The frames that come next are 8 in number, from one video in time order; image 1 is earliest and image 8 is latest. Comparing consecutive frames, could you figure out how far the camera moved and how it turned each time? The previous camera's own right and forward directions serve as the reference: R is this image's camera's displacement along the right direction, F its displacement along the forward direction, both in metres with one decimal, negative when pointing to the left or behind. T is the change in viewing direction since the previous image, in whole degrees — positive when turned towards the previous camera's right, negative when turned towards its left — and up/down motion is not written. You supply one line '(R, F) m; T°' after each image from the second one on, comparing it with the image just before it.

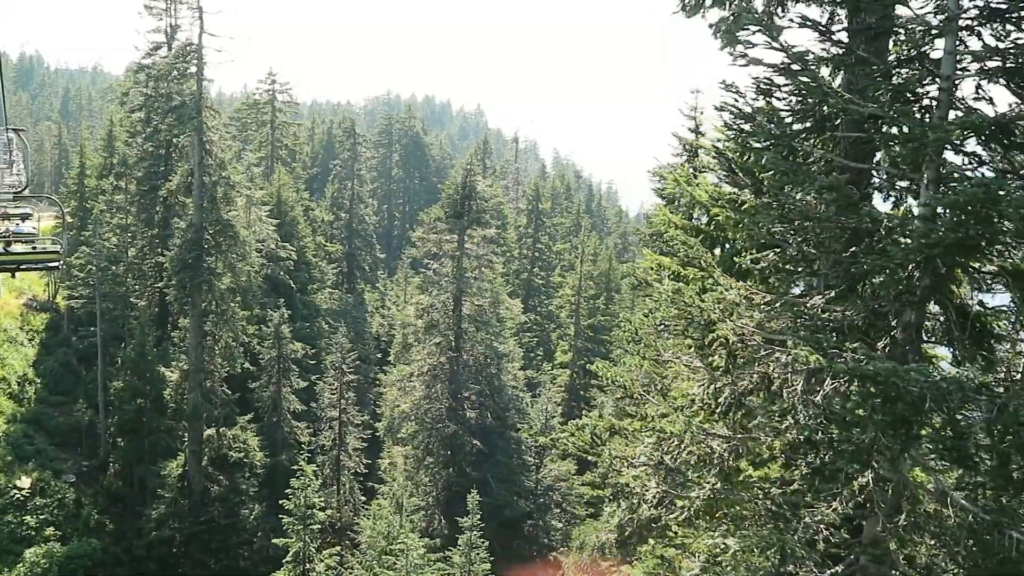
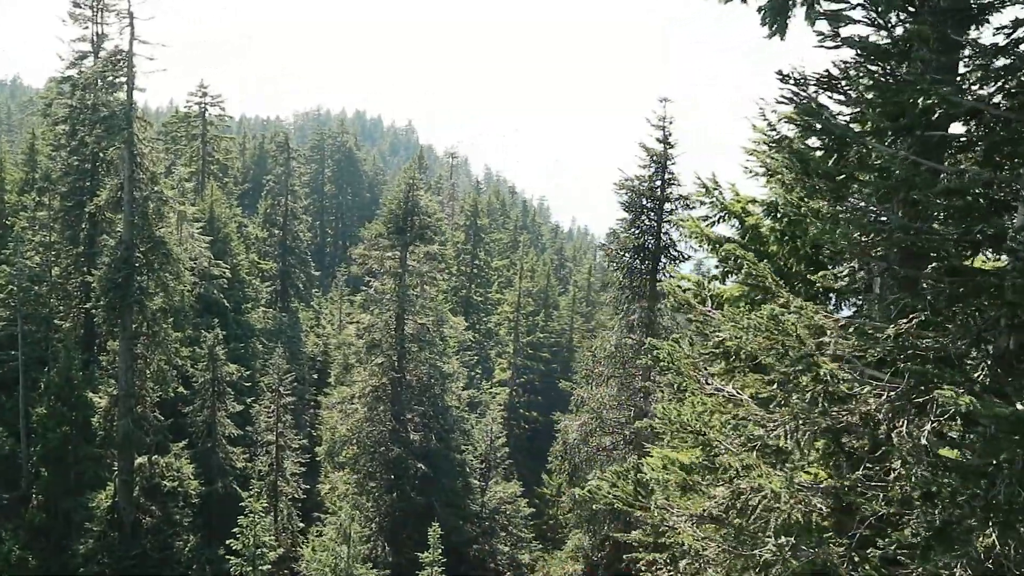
(-0.4, -0.1) m; +6°
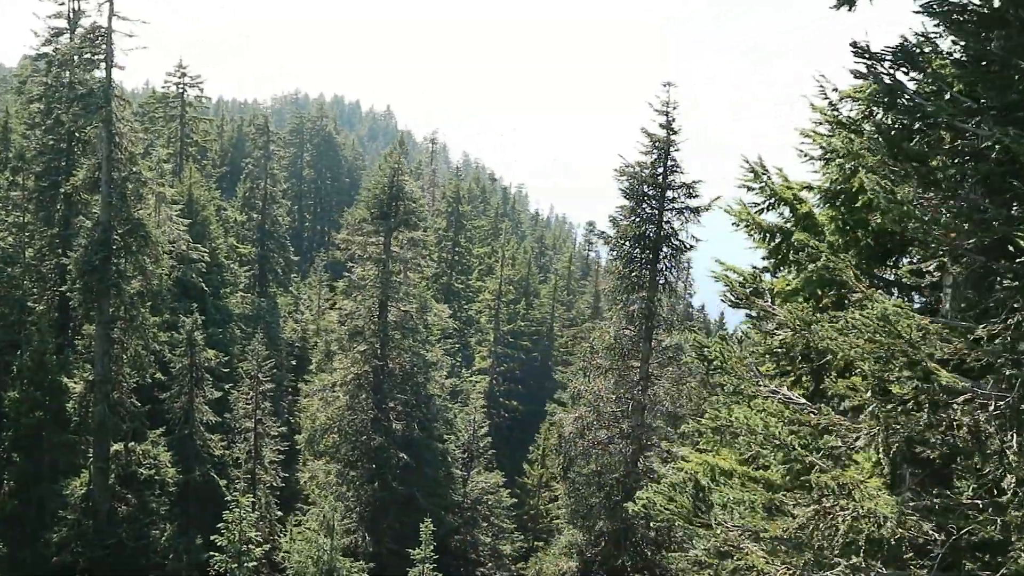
(-0.3, +0.1) m; +2°
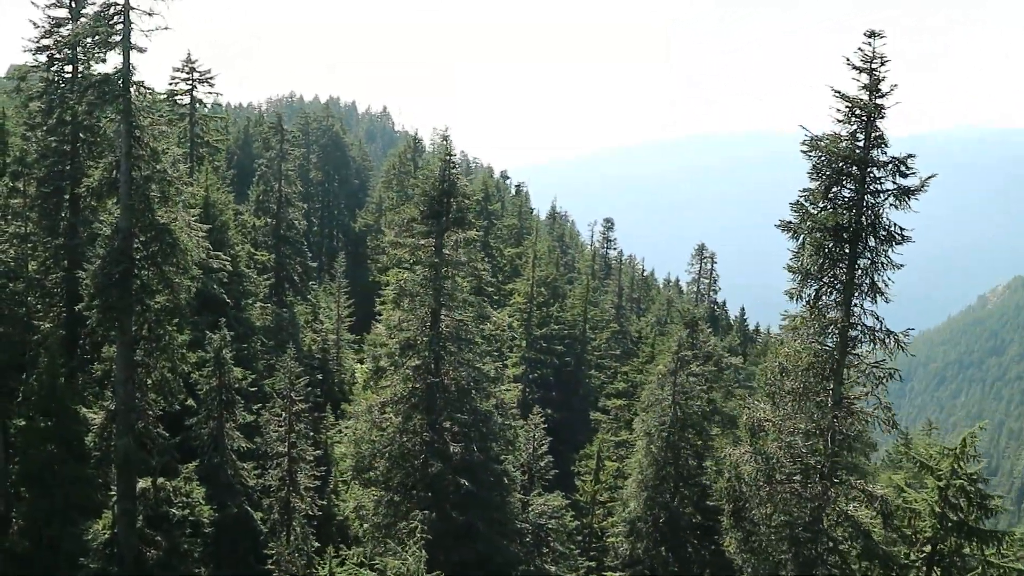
(-2.1, +2.1) m; +1°
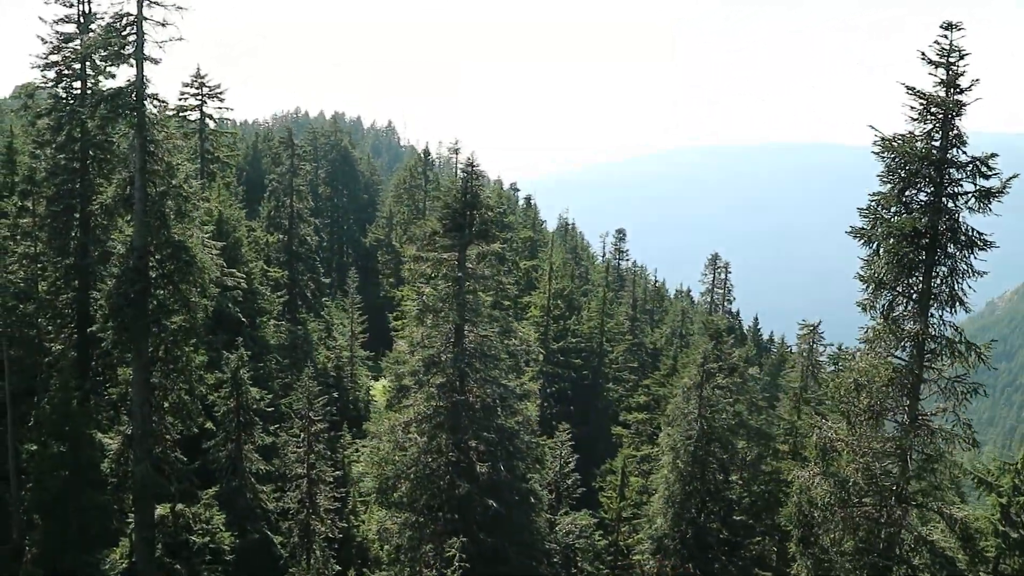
(-0.6, +0.5) m; 0°
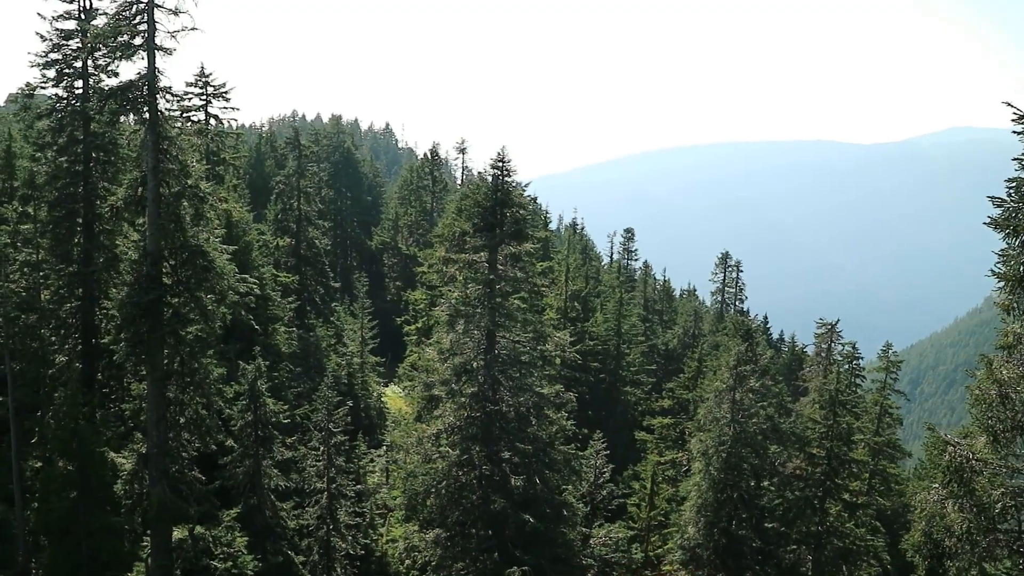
(-1.0, +1.0) m; 0°
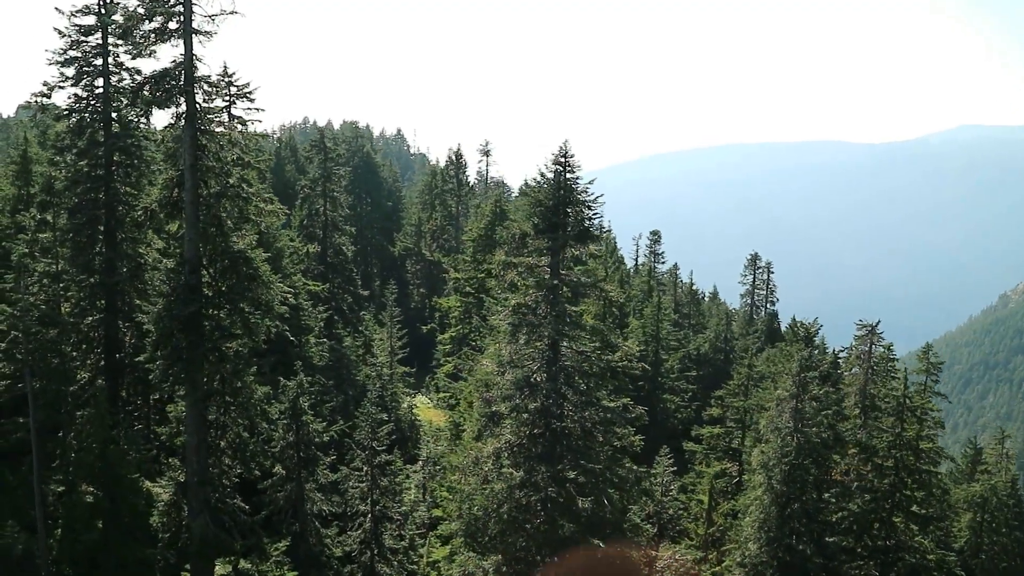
(-1.4, +1.4) m; 0°
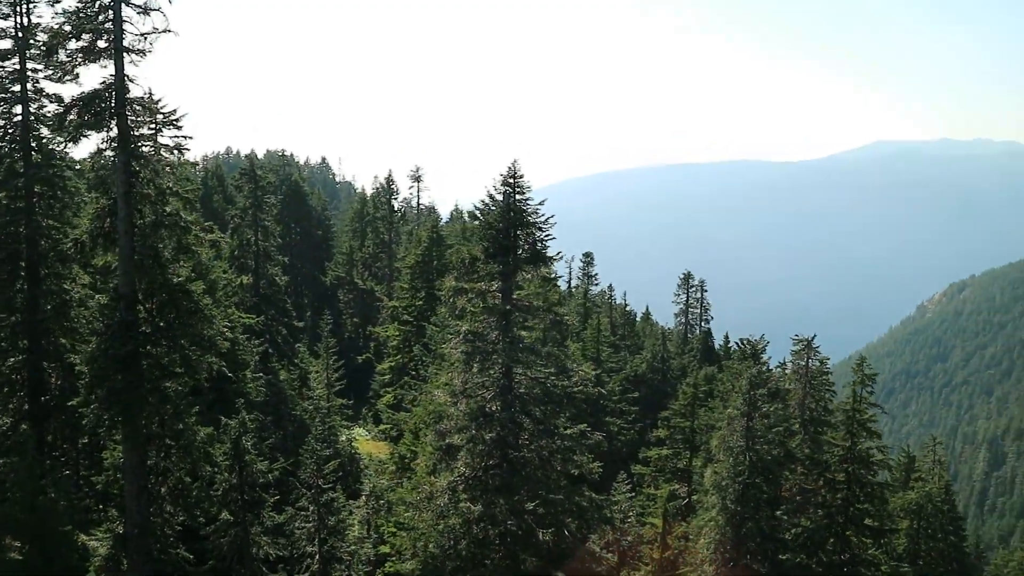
(-0.5, 0.0) m; +6°
